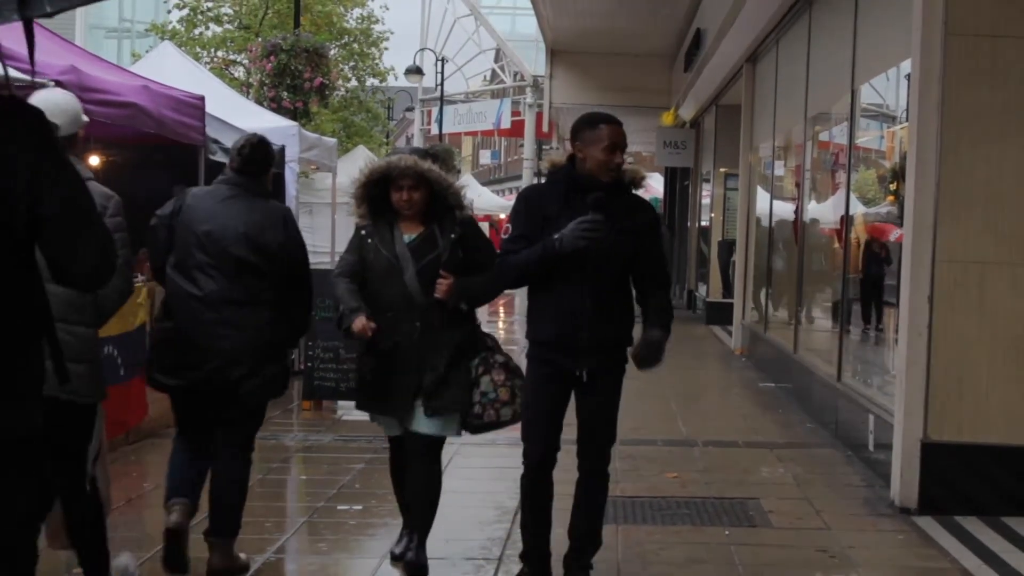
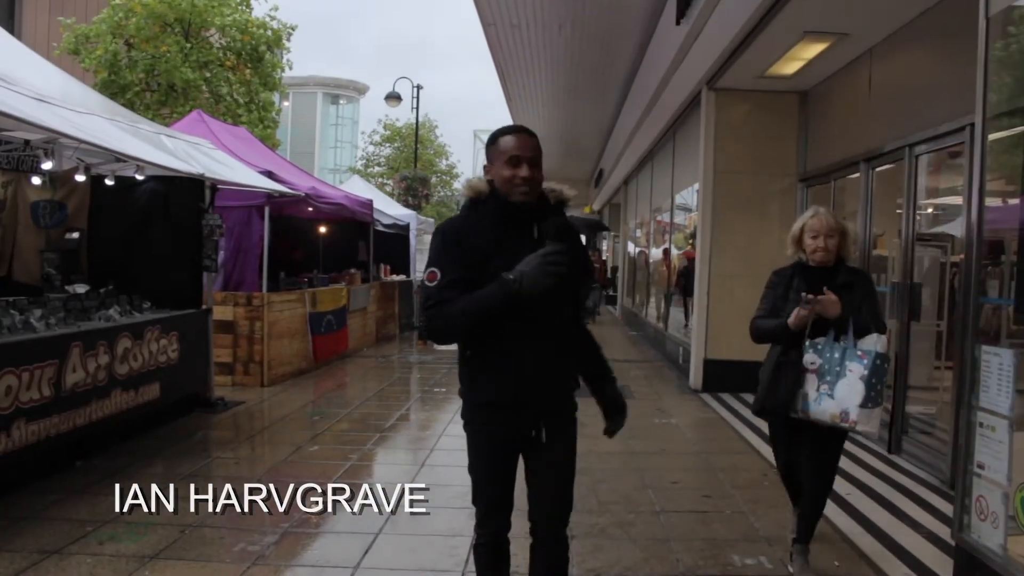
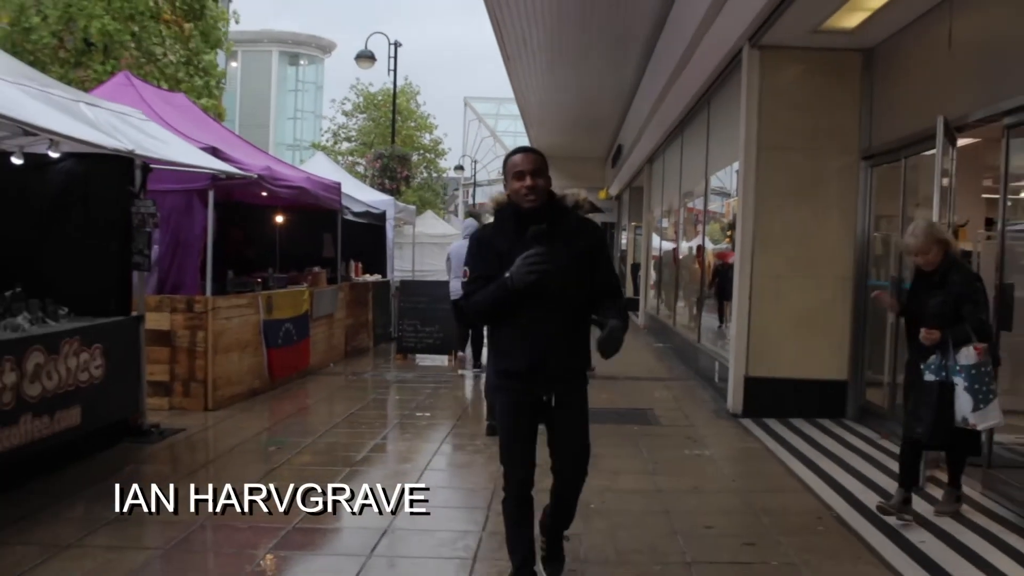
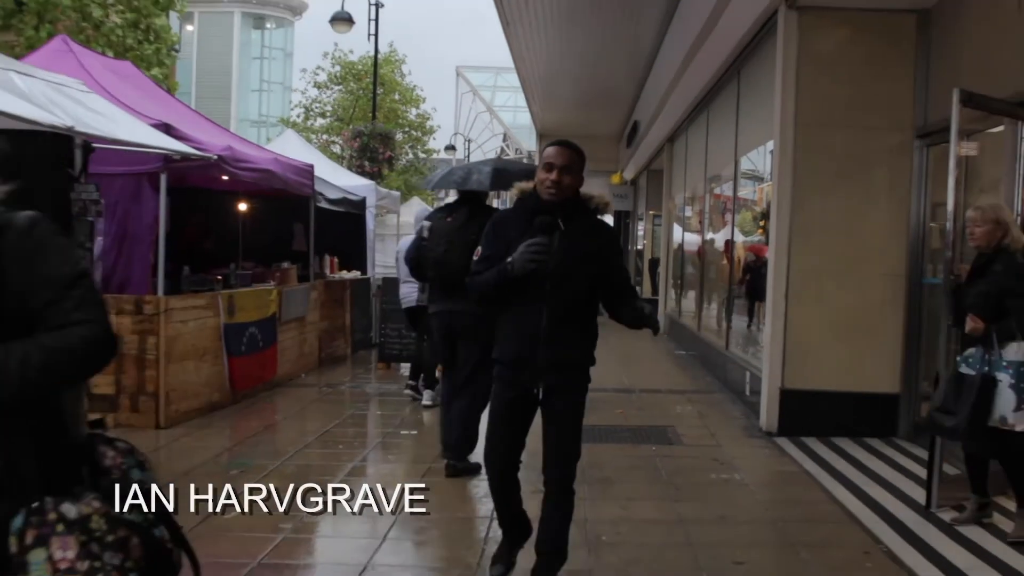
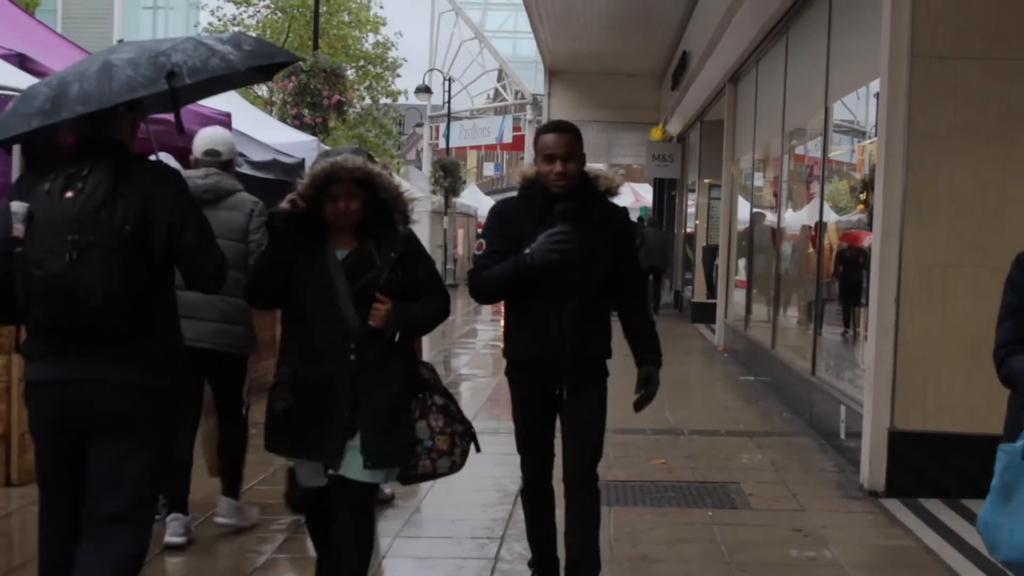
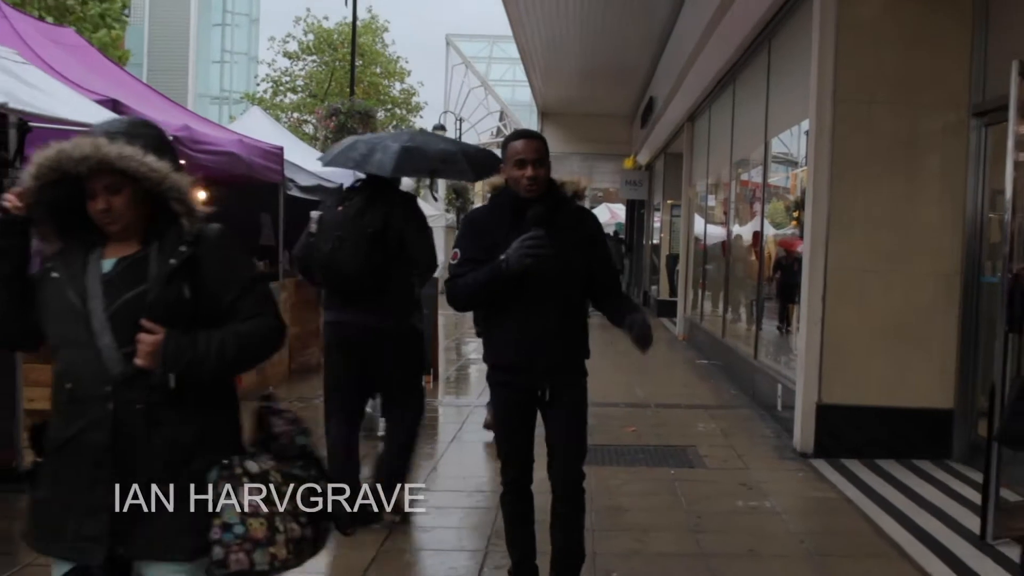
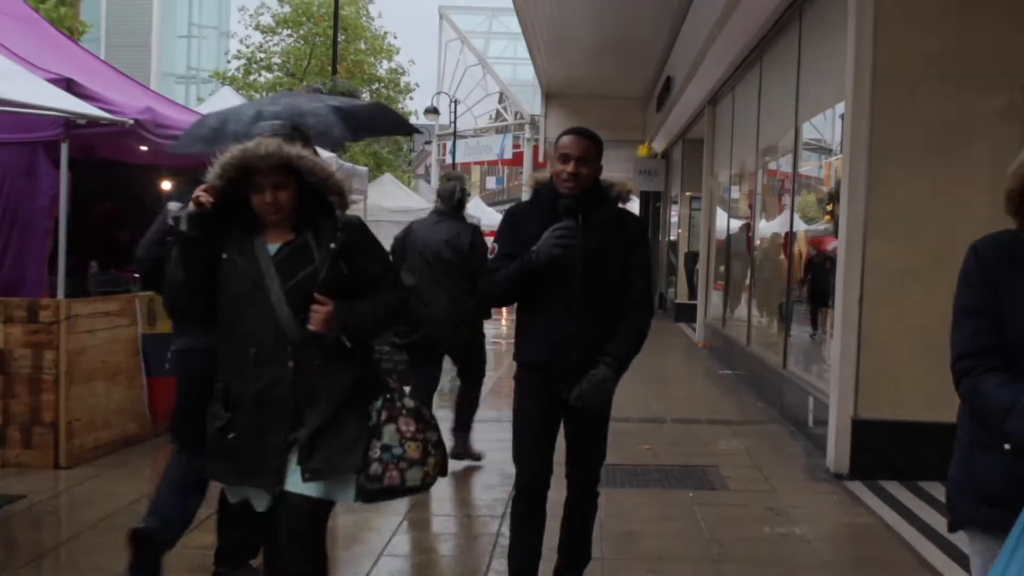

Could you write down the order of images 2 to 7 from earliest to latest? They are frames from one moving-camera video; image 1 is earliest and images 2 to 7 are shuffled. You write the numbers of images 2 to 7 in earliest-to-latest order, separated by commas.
5, 7, 6, 4, 3, 2
